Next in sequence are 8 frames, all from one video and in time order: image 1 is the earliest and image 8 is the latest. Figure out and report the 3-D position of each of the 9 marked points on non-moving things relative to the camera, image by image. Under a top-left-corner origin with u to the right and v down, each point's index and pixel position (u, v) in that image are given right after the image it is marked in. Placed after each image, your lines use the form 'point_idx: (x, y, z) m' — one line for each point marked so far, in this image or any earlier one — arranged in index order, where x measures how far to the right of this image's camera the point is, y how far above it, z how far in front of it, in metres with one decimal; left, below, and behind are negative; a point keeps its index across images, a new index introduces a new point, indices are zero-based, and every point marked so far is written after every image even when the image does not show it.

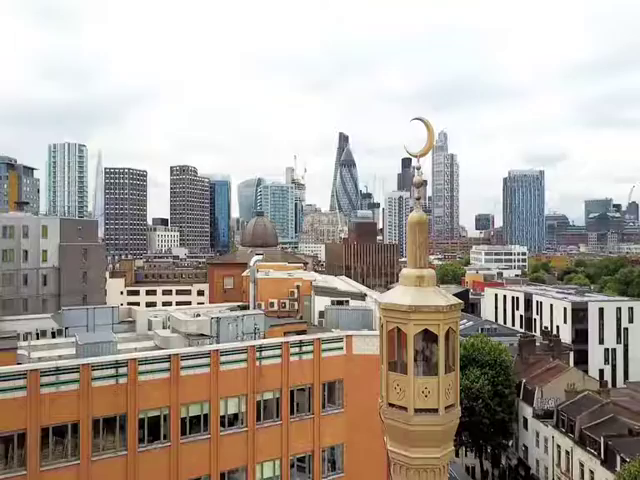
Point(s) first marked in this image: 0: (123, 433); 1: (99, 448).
0: (-7.8, -7.6, +19.9) m
1: (-8.5, -8.0, +19.4) m
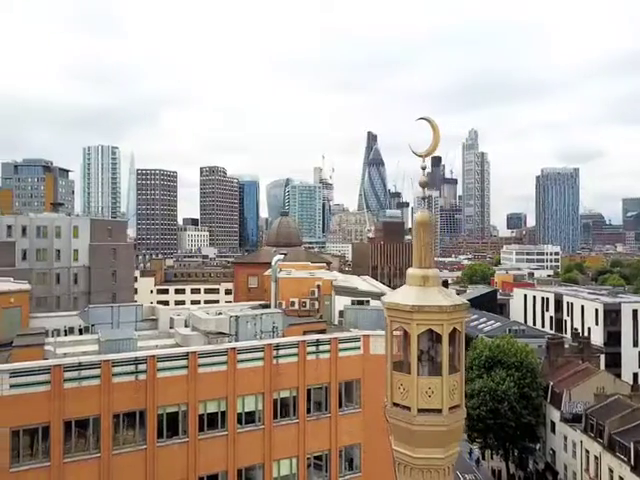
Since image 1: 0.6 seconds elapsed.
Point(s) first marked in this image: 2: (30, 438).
0: (-7.2, -7.6, +20.4) m
1: (-8.0, -8.0, +20.0) m
2: (-10.7, -7.3, +18.7) m
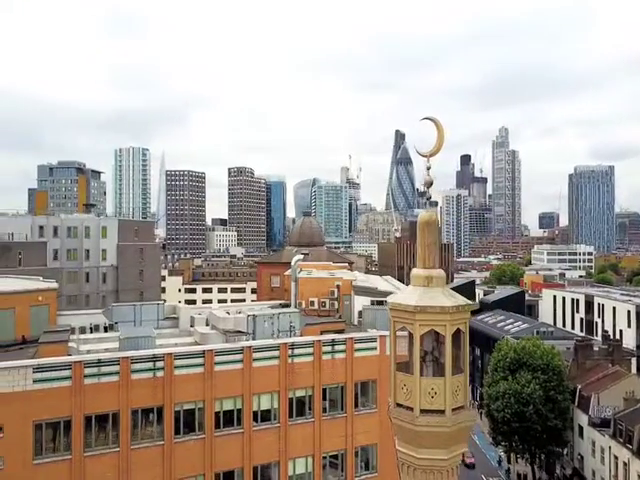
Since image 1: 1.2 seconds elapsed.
0: (-6.6, -7.6, +20.8) m
1: (-7.4, -8.0, +20.5) m
2: (-10.3, -7.3, +19.4) m
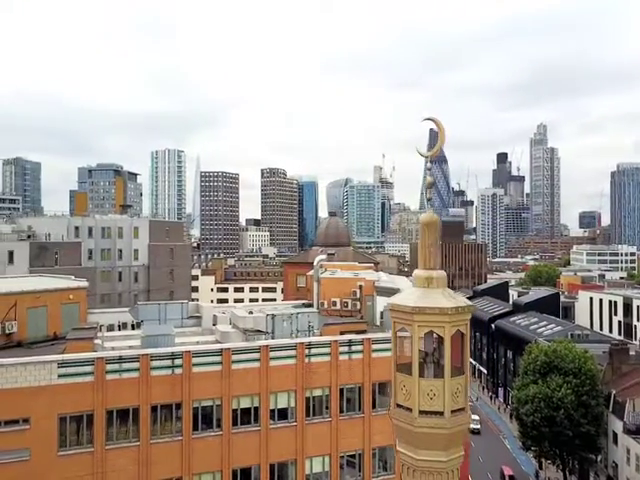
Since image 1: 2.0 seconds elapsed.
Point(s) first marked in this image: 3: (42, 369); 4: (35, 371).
0: (-6.0, -7.6, +21.4) m
1: (-6.8, -8.0, +21.1) m
2: (-9.7, -7.3, +20.1) m
3: (-10.8, -5.0, +19.7) m
4: (-11.1, -5.1, +19.6) m
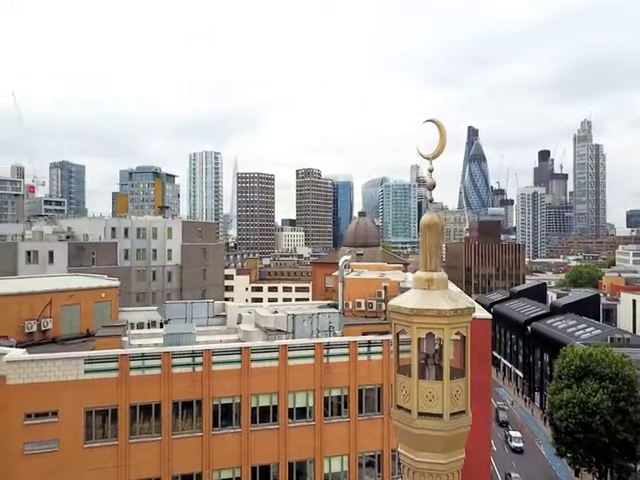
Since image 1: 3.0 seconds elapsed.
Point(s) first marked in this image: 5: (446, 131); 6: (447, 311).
0: (-5.3, -7.7, +22.0) m
1: (-6.1, -8.1, +21.7) m
2: (-9.1, -7.4, +21.0) m
3: (-10.2, -5.1, +20.6) m
4: (-10.5, -5.1, +20.6) m
5: (+2.8, +2.4, +11.4) m
6: (+2.8, -1.5, +11.0) m
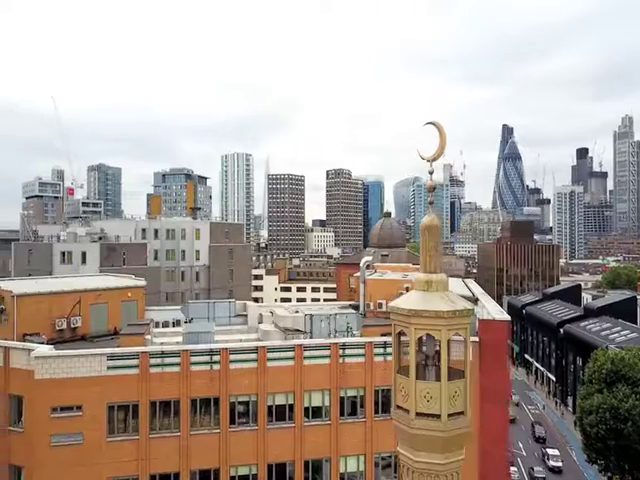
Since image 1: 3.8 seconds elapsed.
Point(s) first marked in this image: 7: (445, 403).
0: (-4.6, -7.7, +22.5) m
1: (-5.4, -8.1, +22.3) m
2: (-8.5, -7.4, +21.7) m
3: (-9.6, -5.1, +21.4) m
4: (-9.9, -5.2, +21.4) m
5: (+2.8, +2.4, +11.4) m
6: (+2.7, -1.6, +11.1) m
7: (+2.7, -3.6, +11.1) m
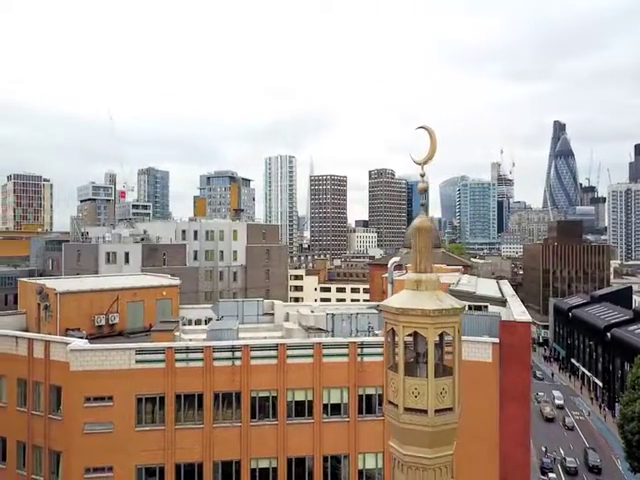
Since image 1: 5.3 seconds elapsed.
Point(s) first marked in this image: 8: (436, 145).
0: (-3.8, -7.8, +23.4) m
1: (-4.6, -8.2, +23.3) m
2: (-7.7, -7.5, +23.0) m
3: (-8.9, -5.2, +22.8) m
4: (-9.1, -5.2, +22.8) m
5: (+2.6, +2.4, +11.8) m
6: (+2.5, -1.6, +11.4) m
7: (+2.5, -3.6, +11.4) m
8: (+2.5, +2.1, +11.4) m
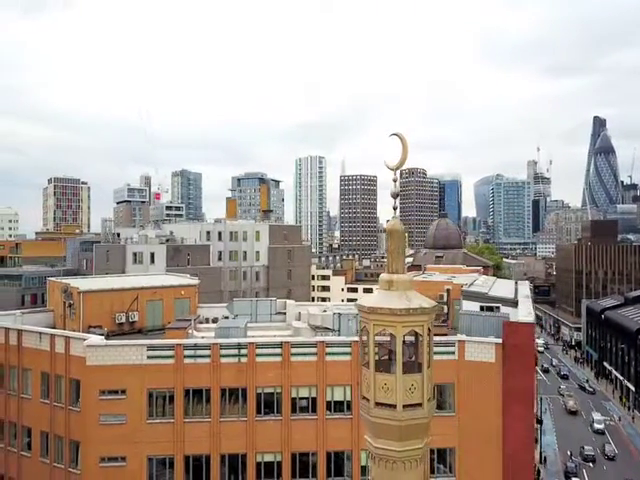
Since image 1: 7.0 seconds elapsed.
0: (-3.6, -7.8, +24.3) m
1: (-4.5, -8.2, +24.2) m
2: (-7.6, -7.6, +24.1) m
3: (-8.8, -5.3, +24.0) m
4: (-9.0, -5.3, +24.0) m
5: (+2.0, +2.3, +12.3) m
6: (+1.9, -1.6, +11.9) m
7: (+1.9, -3.6, +11.9) m
8: (+1.9, +2.1, +11.9) m
